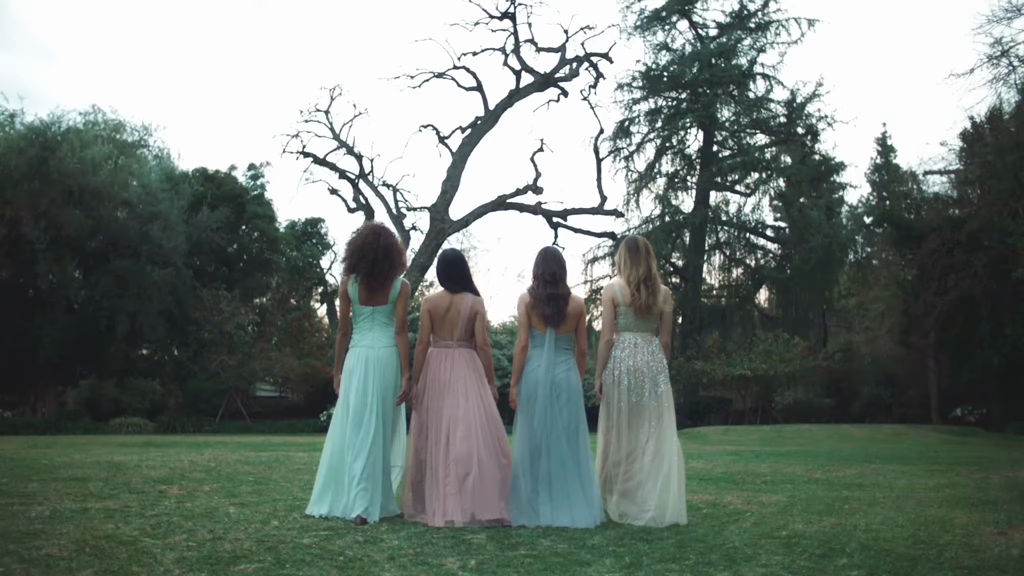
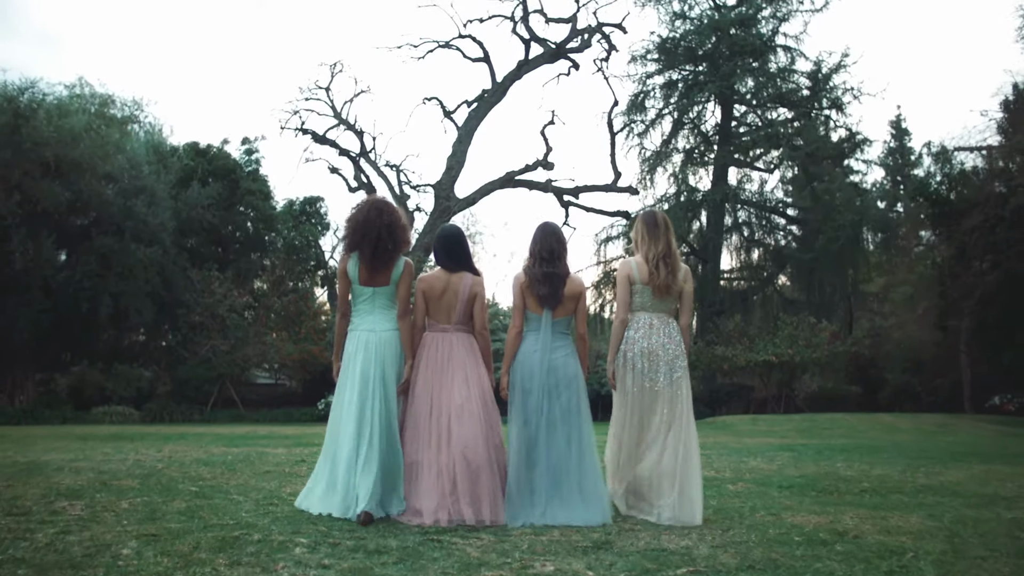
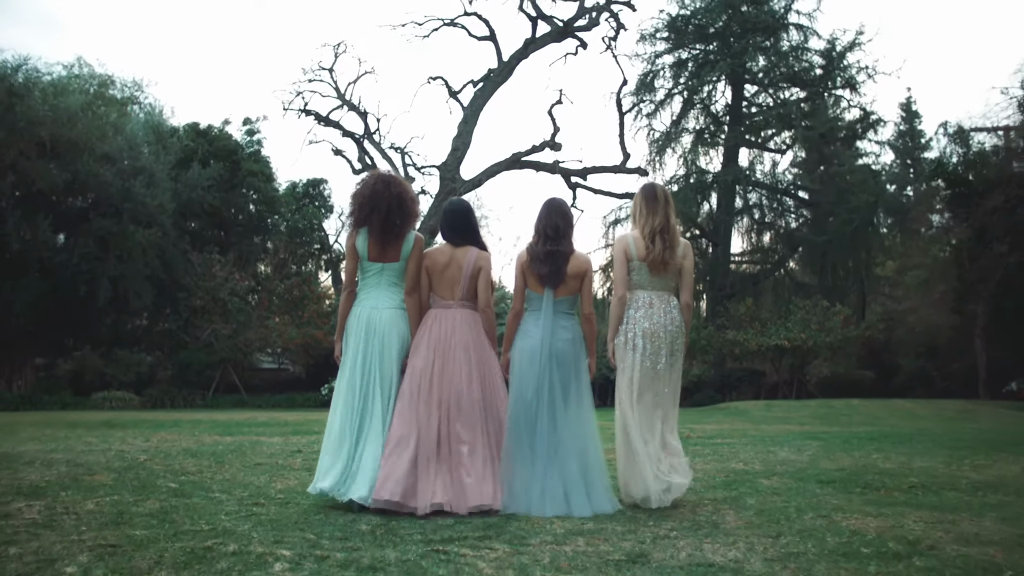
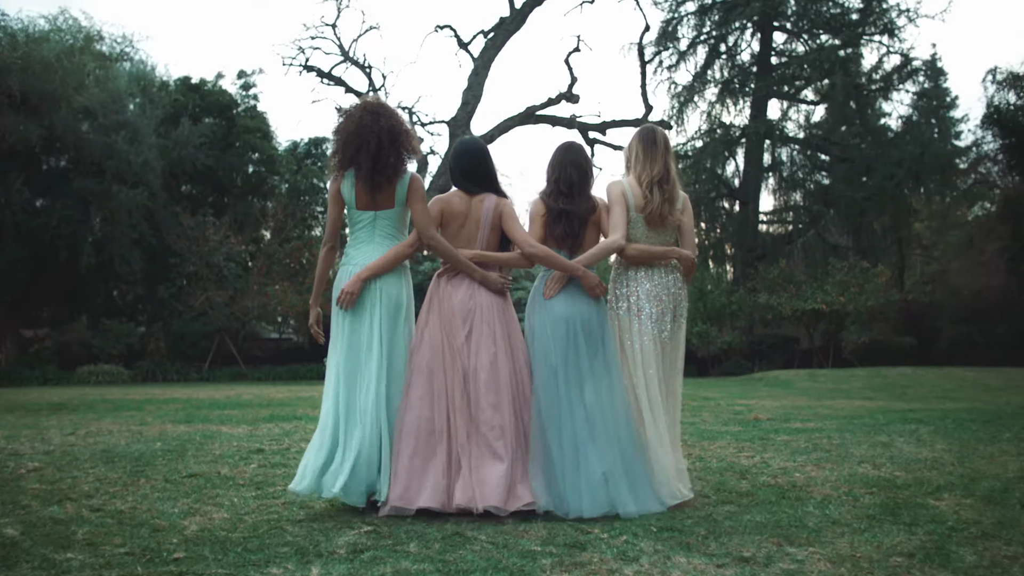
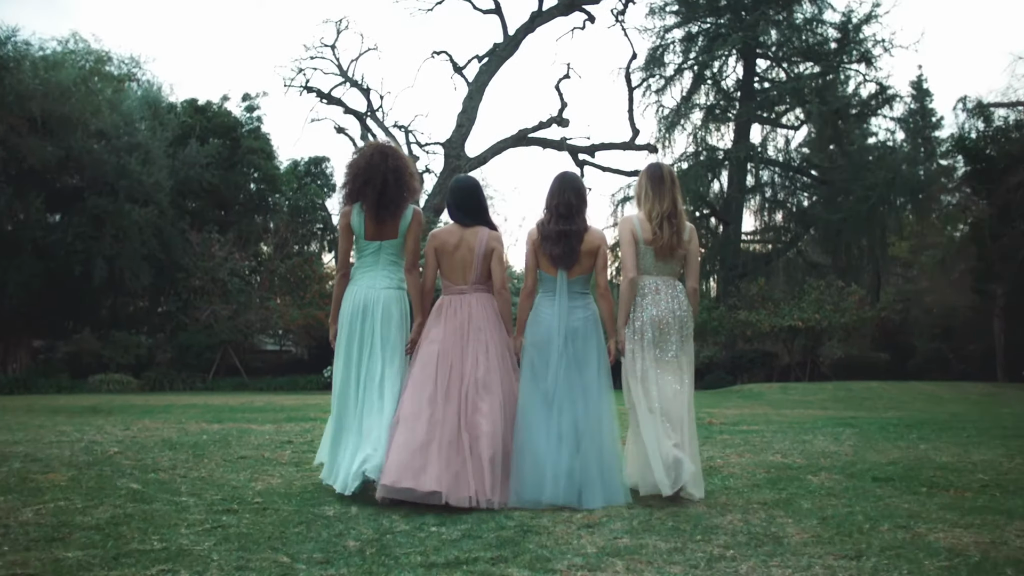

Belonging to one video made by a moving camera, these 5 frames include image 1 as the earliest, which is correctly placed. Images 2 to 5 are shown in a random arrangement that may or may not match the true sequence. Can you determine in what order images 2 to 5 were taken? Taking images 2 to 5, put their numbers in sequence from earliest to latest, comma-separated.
2, 3, 5, 4
